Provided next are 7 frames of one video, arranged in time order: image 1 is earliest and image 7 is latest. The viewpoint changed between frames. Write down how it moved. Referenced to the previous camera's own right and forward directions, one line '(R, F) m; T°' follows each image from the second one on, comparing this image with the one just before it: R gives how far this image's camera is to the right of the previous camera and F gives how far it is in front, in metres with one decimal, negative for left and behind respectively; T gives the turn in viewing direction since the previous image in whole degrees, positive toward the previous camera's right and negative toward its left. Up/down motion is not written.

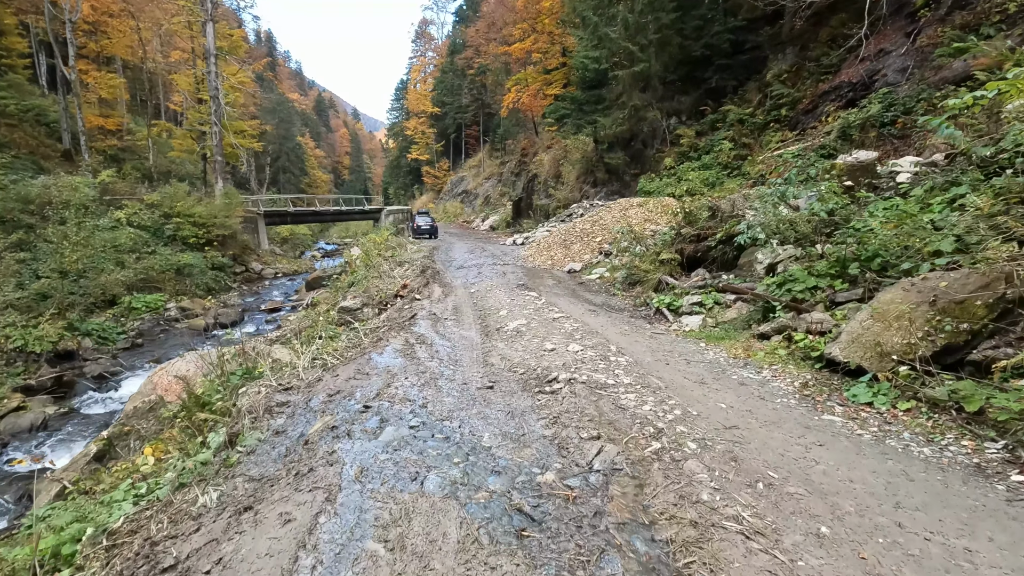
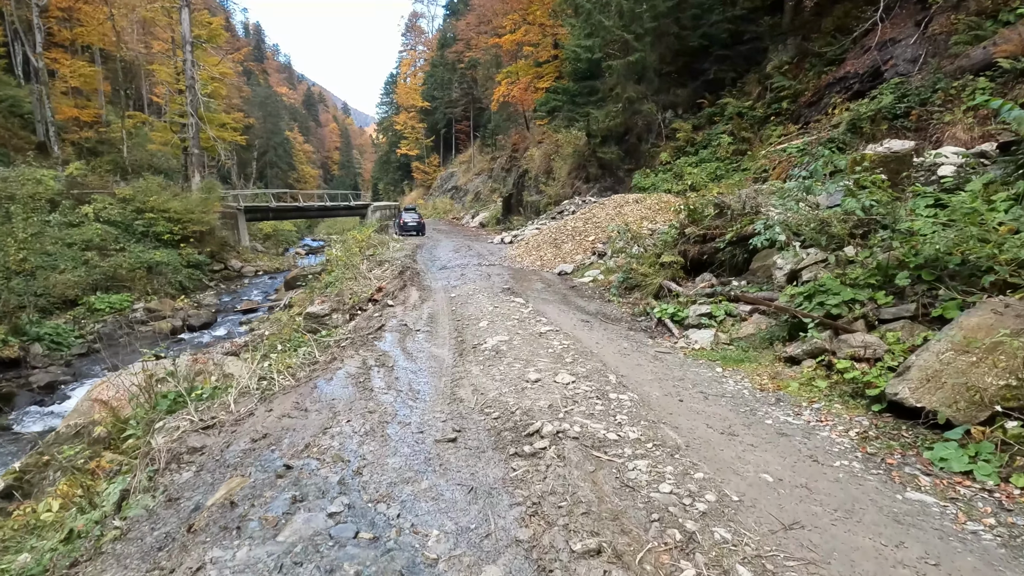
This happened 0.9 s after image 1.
(+0.1, +1.0) m; +1°
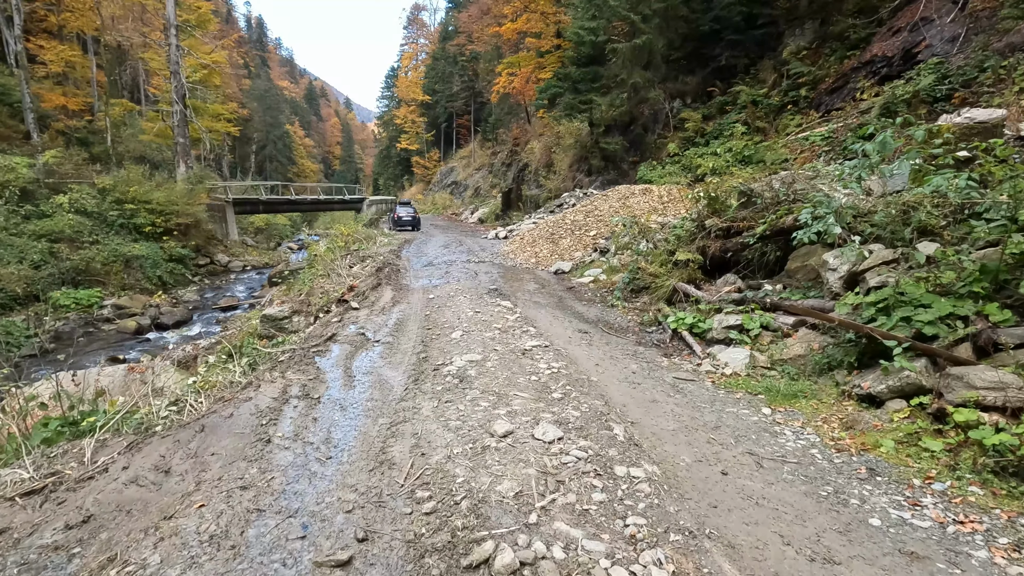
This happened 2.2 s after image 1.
(+0.2, +1.3) m; 0°
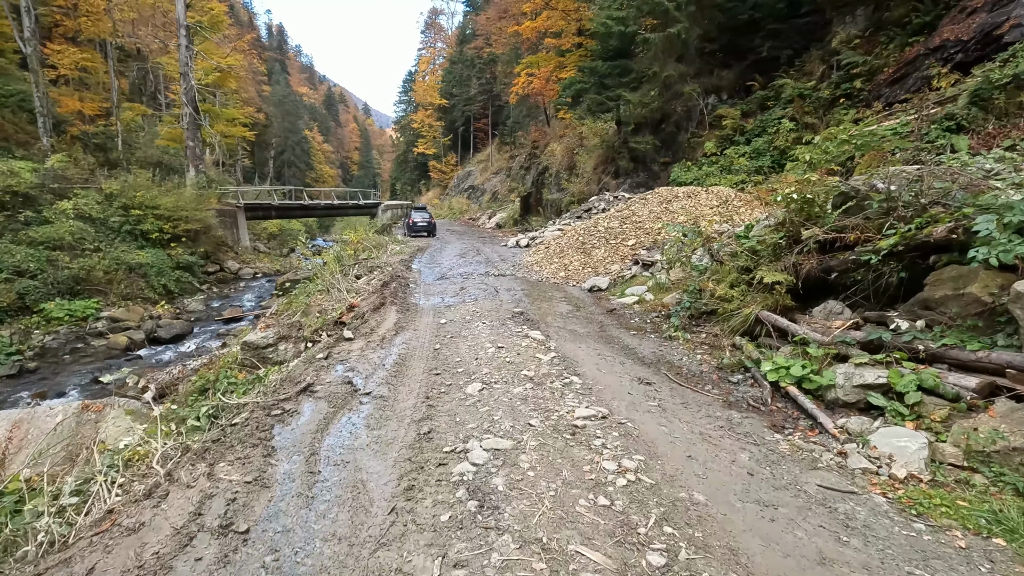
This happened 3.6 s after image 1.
(-0.2, +1.4) m; -2°
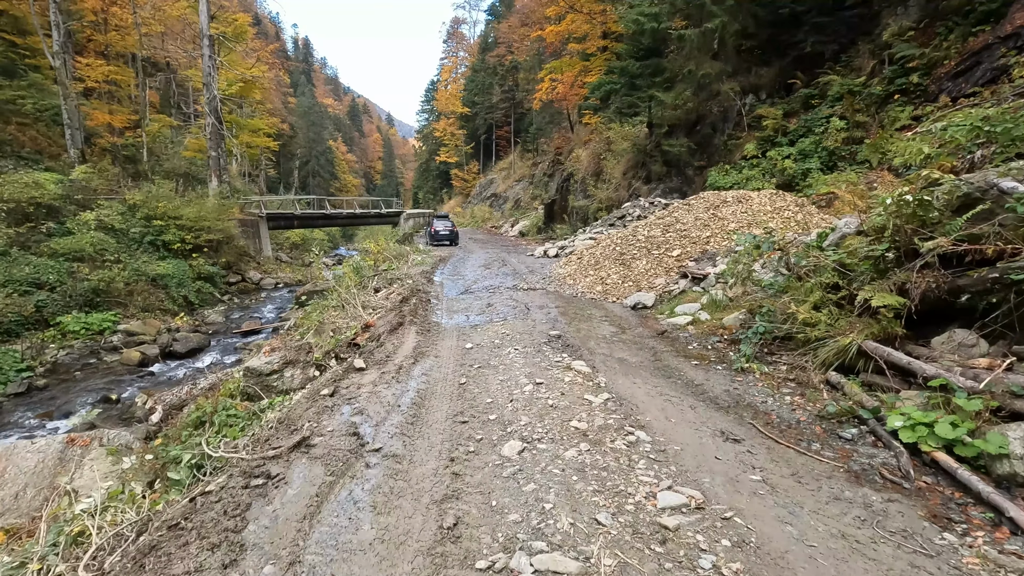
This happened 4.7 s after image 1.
(-0.2, +0.9) m; -2°
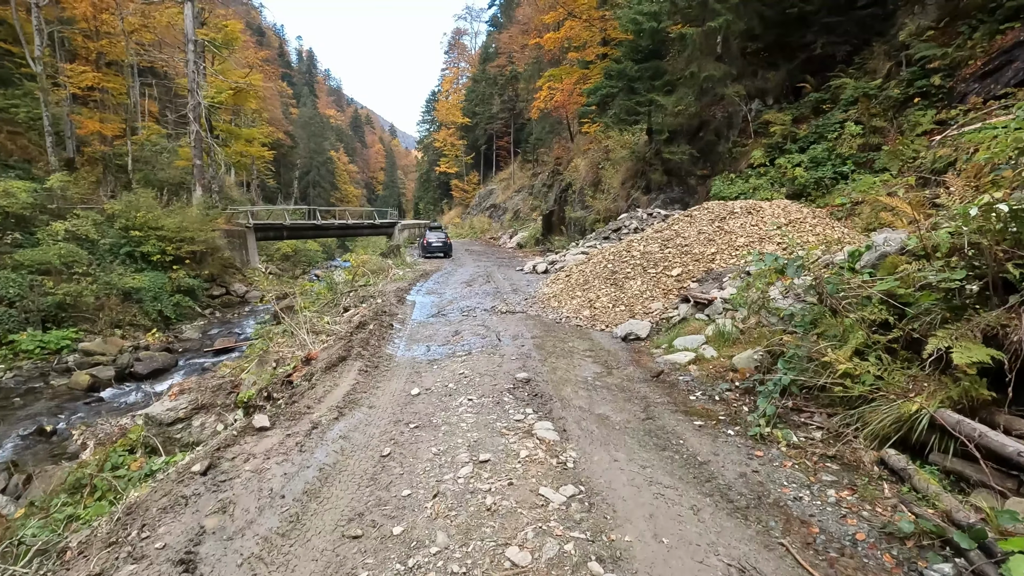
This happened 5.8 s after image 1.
(+0.4, +1.1) m; 0°
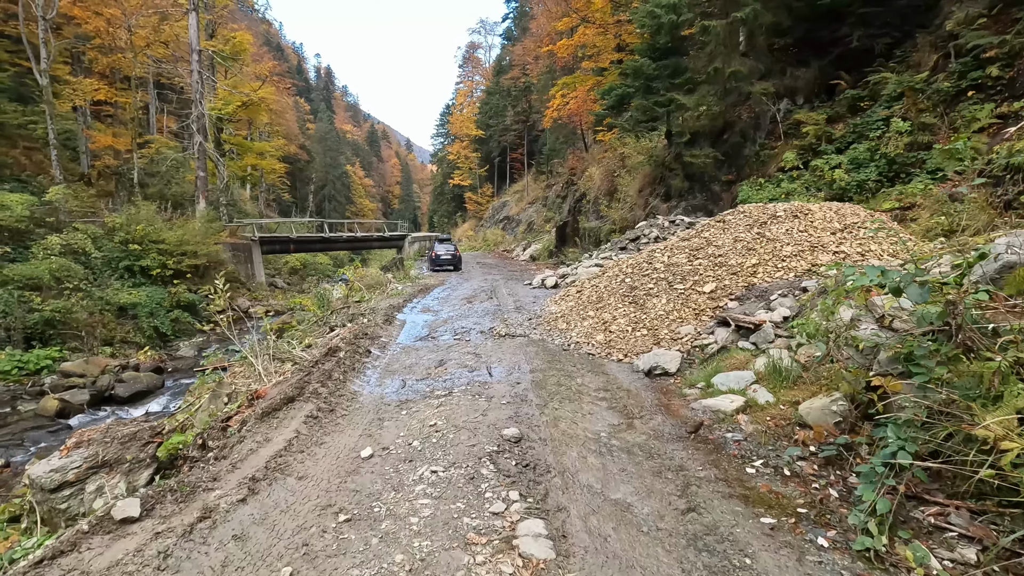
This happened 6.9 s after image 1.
(+0.2, +1.2) m; -2°
